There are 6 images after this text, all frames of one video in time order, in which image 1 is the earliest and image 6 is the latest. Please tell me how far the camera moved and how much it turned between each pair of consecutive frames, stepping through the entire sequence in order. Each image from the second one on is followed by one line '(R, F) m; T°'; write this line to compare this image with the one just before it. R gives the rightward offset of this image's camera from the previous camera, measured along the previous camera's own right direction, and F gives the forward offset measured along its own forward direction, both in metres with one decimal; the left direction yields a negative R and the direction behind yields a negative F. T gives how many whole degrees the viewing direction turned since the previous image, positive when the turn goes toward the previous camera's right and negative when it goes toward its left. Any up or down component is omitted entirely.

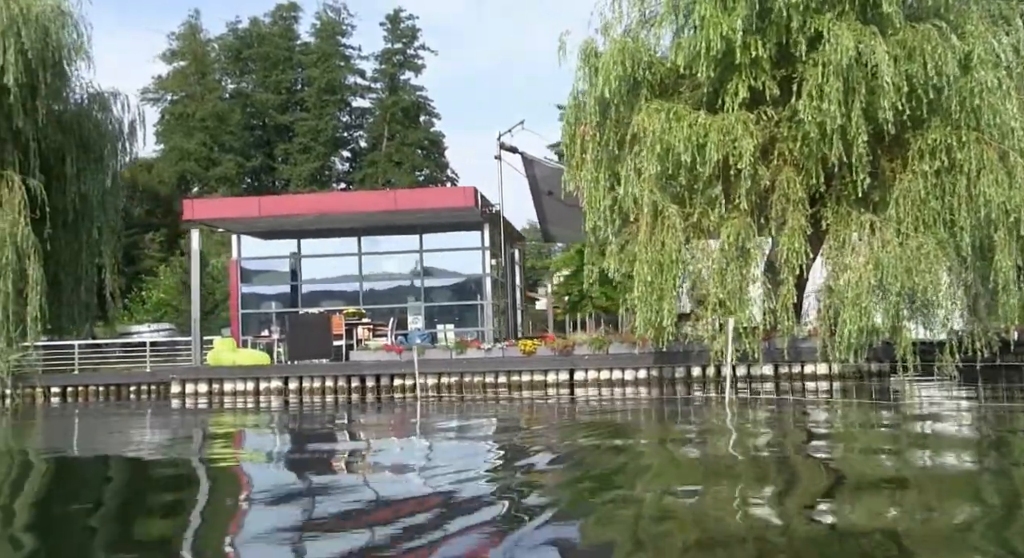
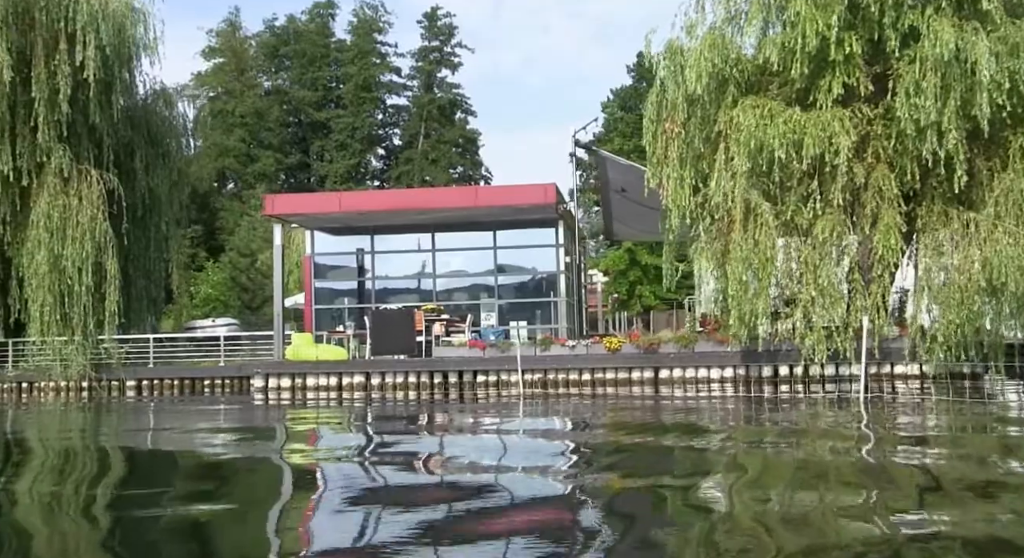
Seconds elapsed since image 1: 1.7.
(-0.9, 0.0) m; -1°
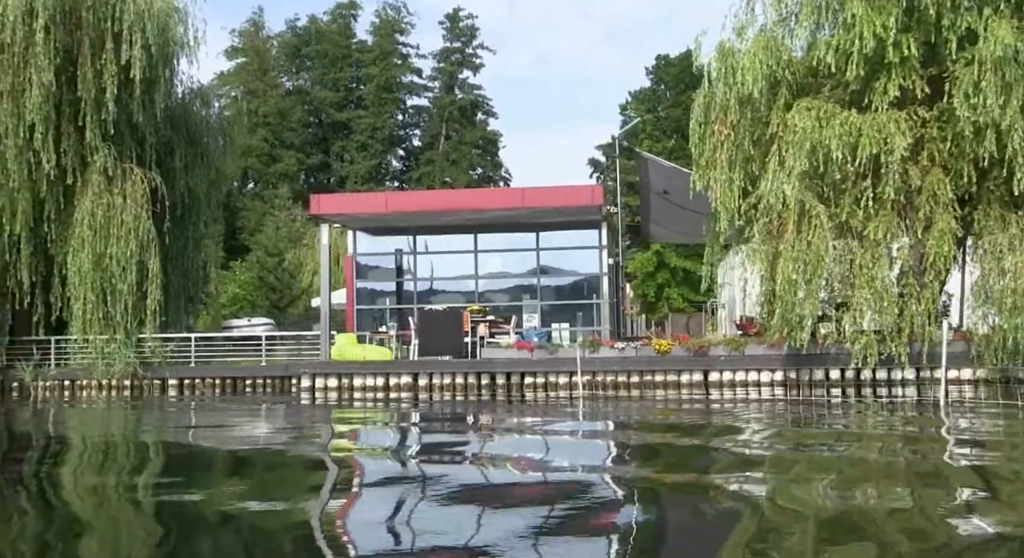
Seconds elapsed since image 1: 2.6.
(-0.5, 0.0) m; -1°
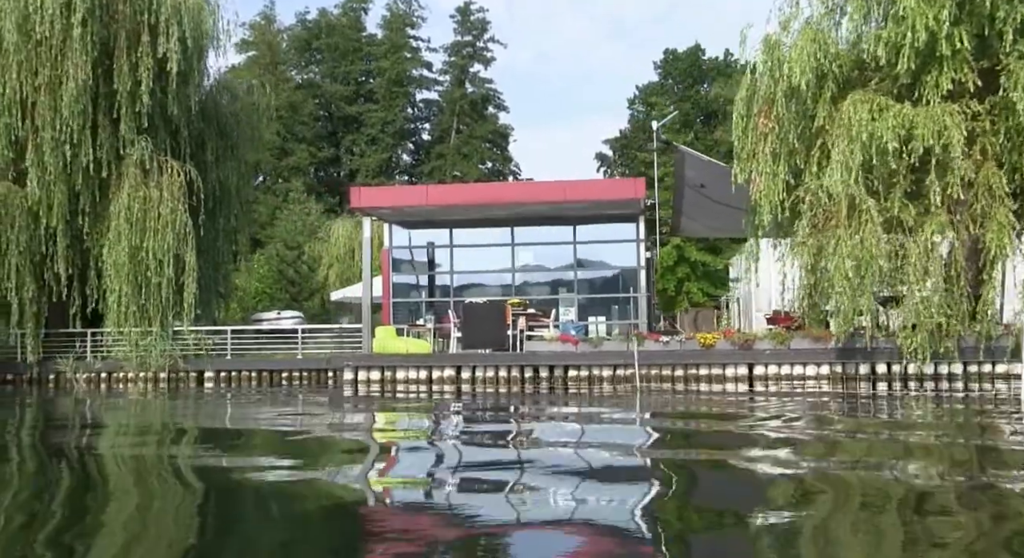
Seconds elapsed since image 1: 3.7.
(-0.6, 0.0) m; 0°
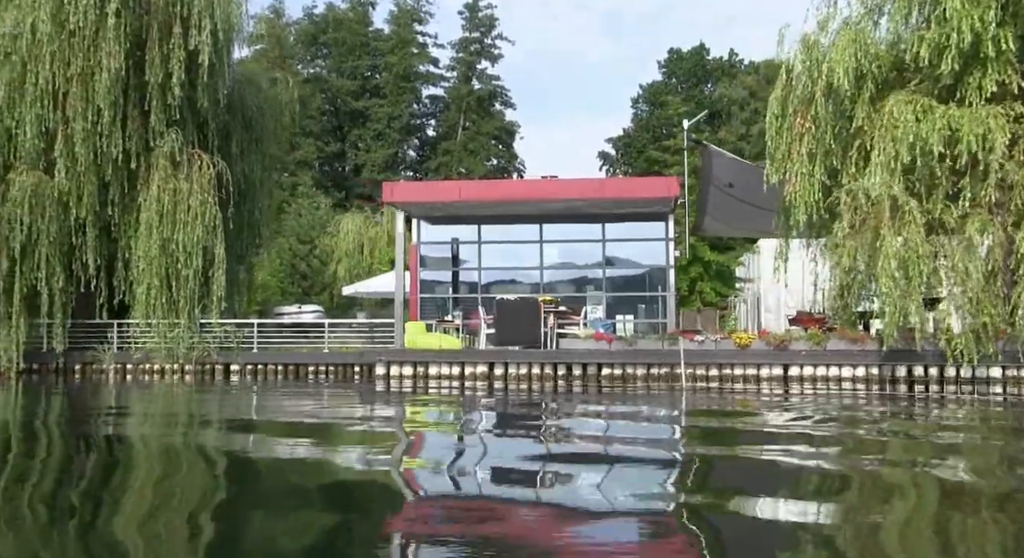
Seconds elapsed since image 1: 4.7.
(-0.5, 0.0) m; 0°
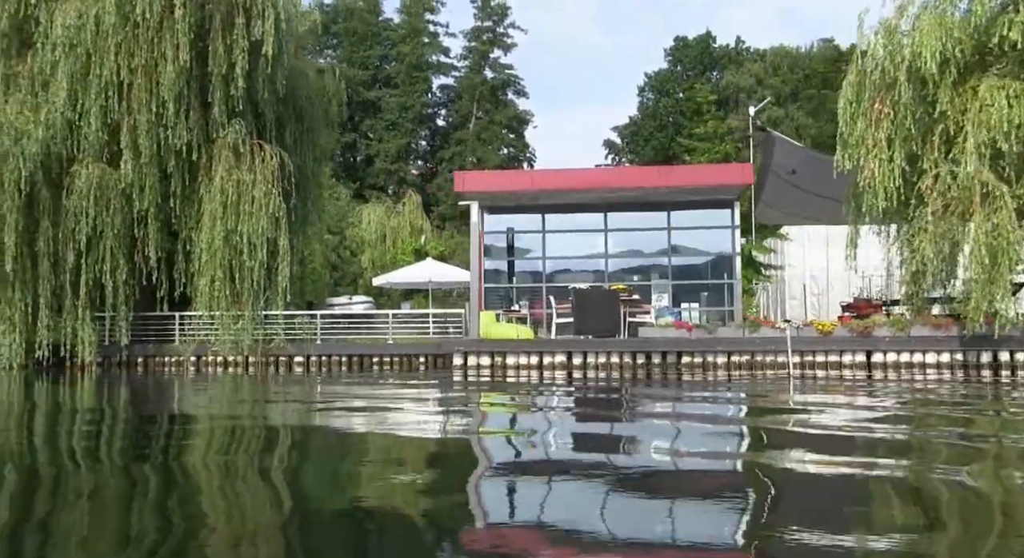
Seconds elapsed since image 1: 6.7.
(-1.1, +0.1) m; 0°
